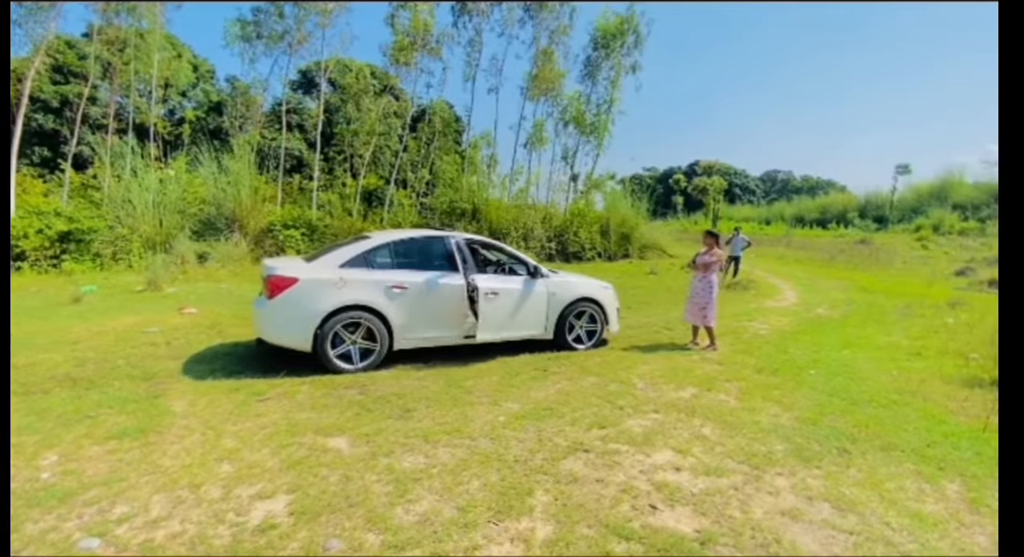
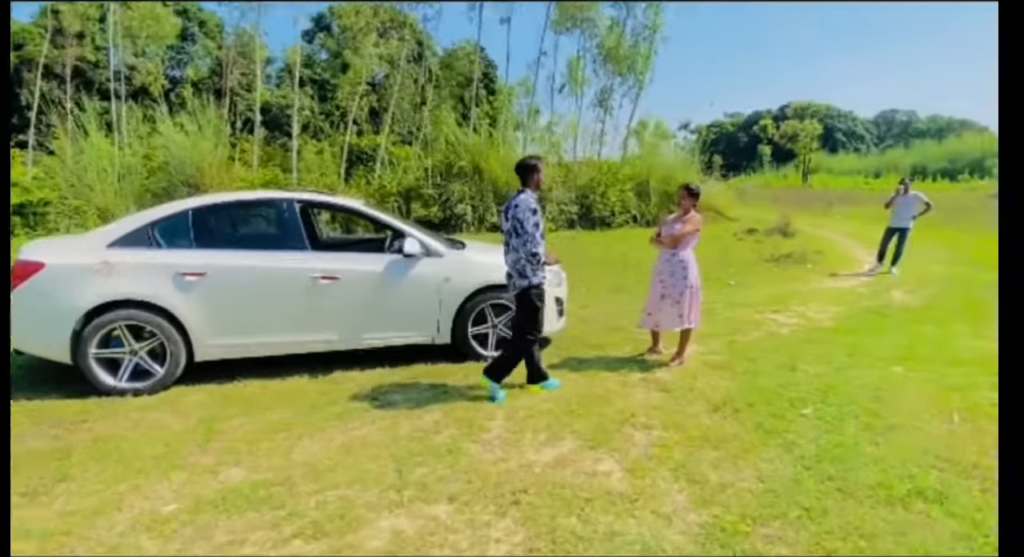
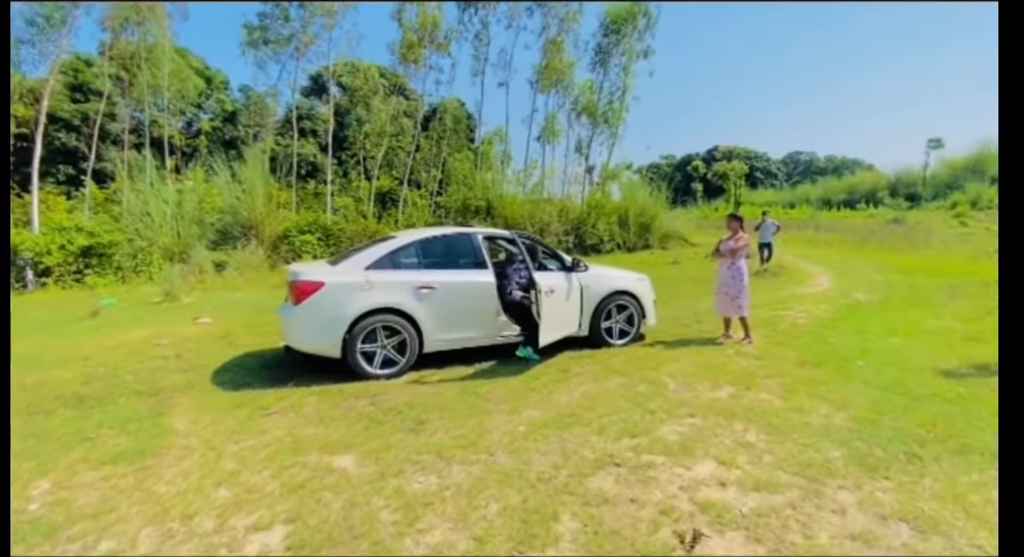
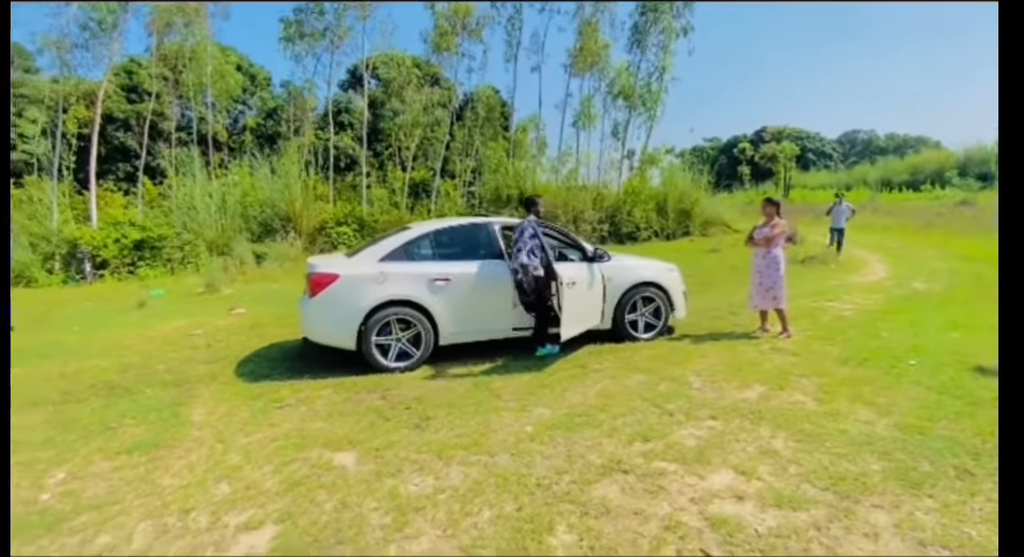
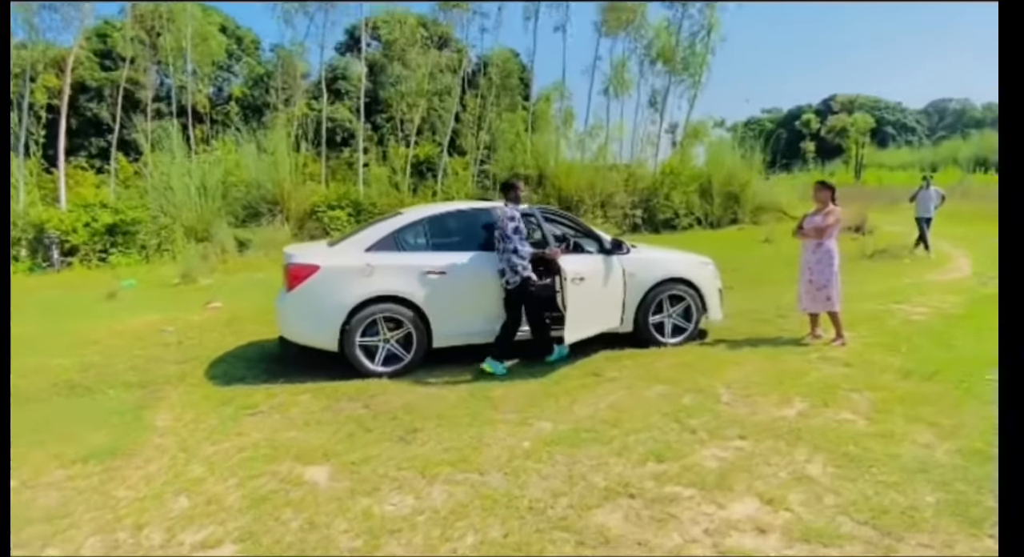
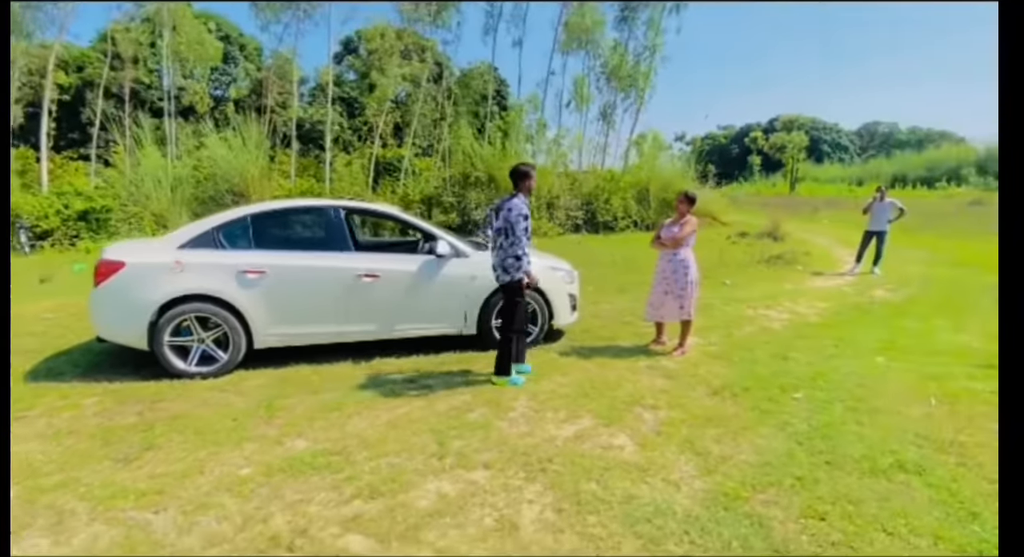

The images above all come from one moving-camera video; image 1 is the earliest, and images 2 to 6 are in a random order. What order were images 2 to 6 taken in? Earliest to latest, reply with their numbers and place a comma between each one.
3, 4, 5, 6, 2
